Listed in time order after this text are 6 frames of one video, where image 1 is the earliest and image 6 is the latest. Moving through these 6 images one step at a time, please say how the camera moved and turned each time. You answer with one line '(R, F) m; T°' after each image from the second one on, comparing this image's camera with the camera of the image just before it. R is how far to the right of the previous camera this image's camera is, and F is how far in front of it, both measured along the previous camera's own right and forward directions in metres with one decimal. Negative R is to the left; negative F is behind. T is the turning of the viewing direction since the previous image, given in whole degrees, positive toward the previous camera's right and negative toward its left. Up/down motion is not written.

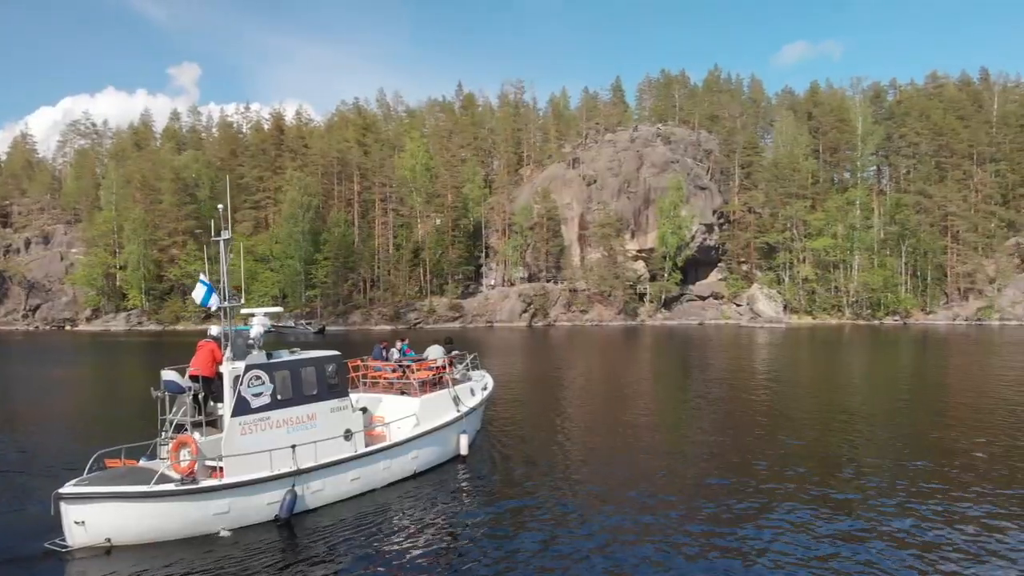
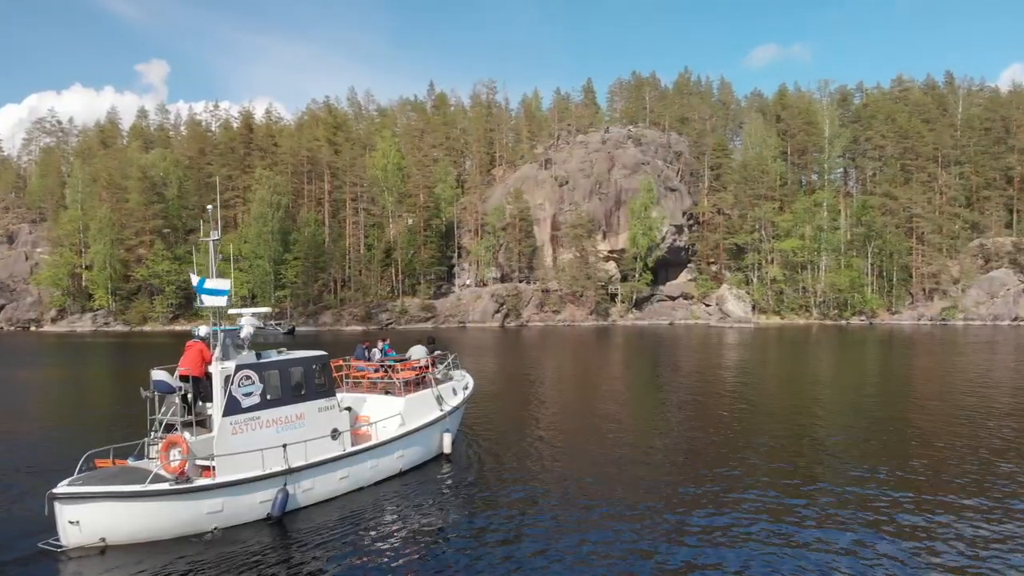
(0.0, +0.5) m; +3°
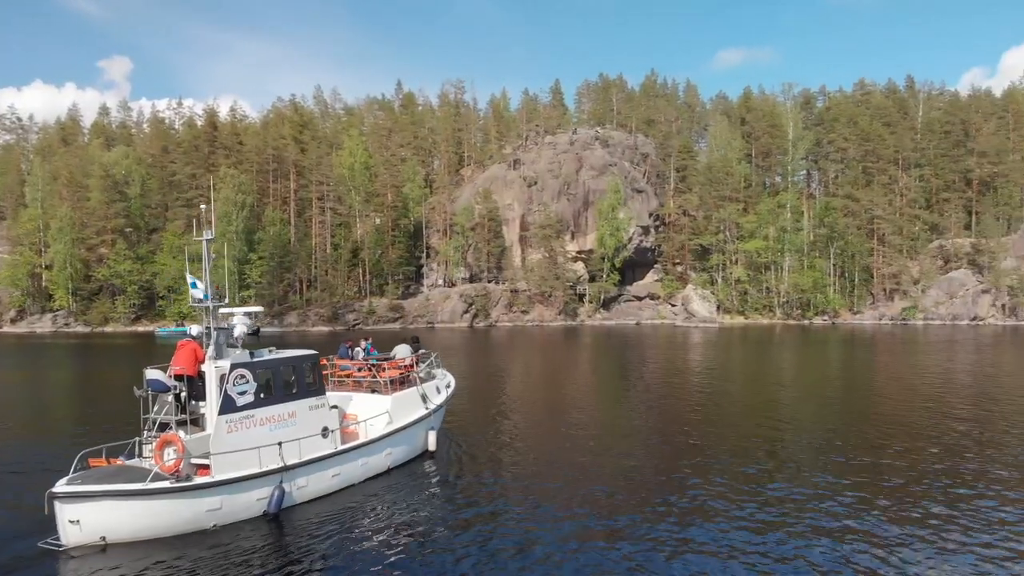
(0.0, +0.4) m; +3°
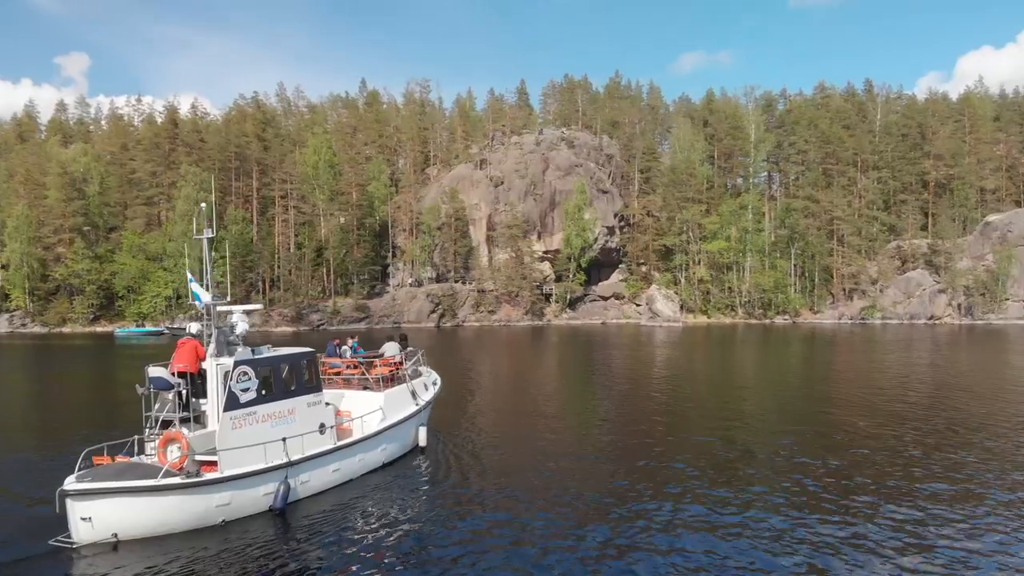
(-0.1, +0.2) m; +3°
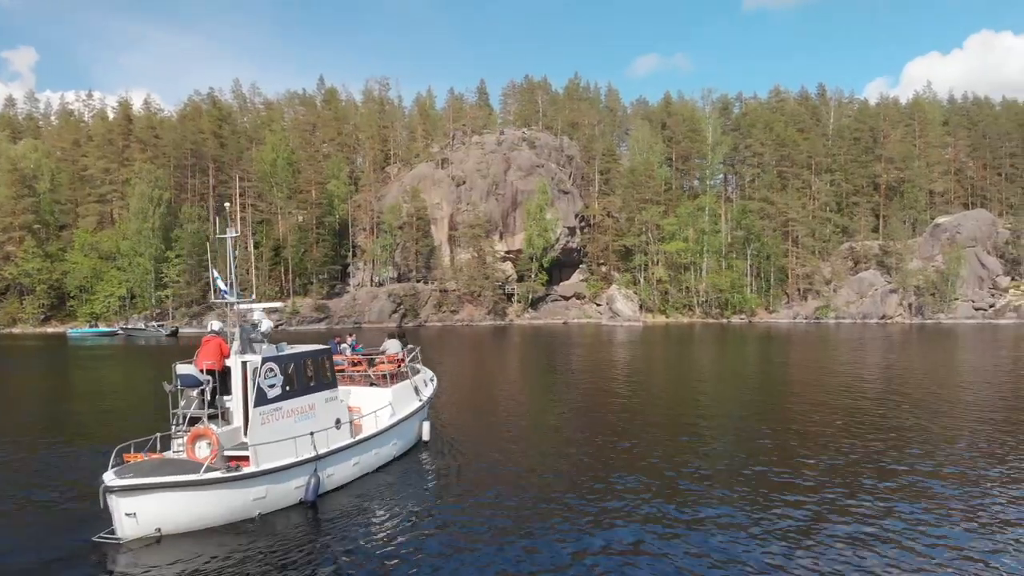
(-0.2, 0.0) m; +4°
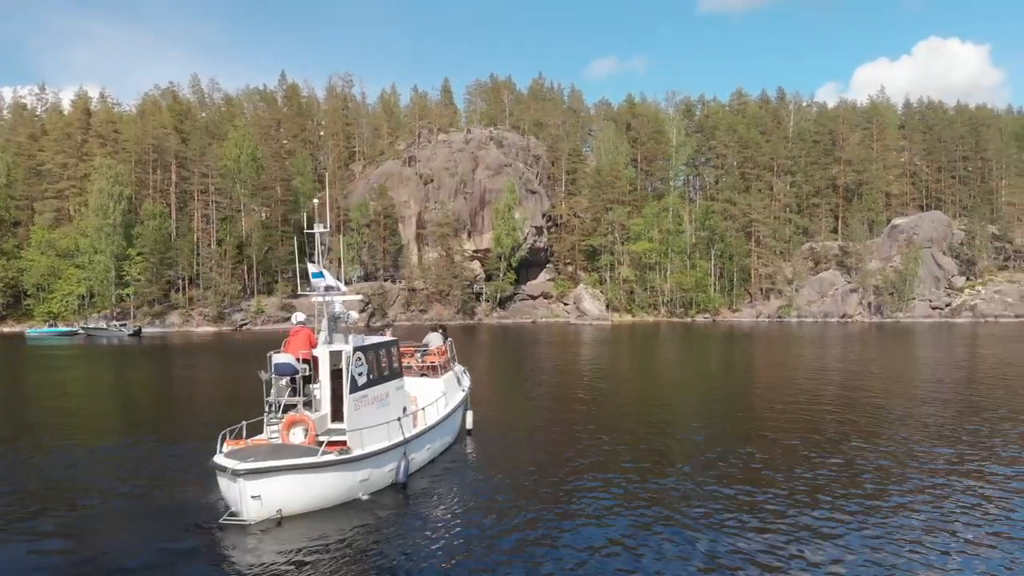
(-0.1, 0.0) m; +3°
